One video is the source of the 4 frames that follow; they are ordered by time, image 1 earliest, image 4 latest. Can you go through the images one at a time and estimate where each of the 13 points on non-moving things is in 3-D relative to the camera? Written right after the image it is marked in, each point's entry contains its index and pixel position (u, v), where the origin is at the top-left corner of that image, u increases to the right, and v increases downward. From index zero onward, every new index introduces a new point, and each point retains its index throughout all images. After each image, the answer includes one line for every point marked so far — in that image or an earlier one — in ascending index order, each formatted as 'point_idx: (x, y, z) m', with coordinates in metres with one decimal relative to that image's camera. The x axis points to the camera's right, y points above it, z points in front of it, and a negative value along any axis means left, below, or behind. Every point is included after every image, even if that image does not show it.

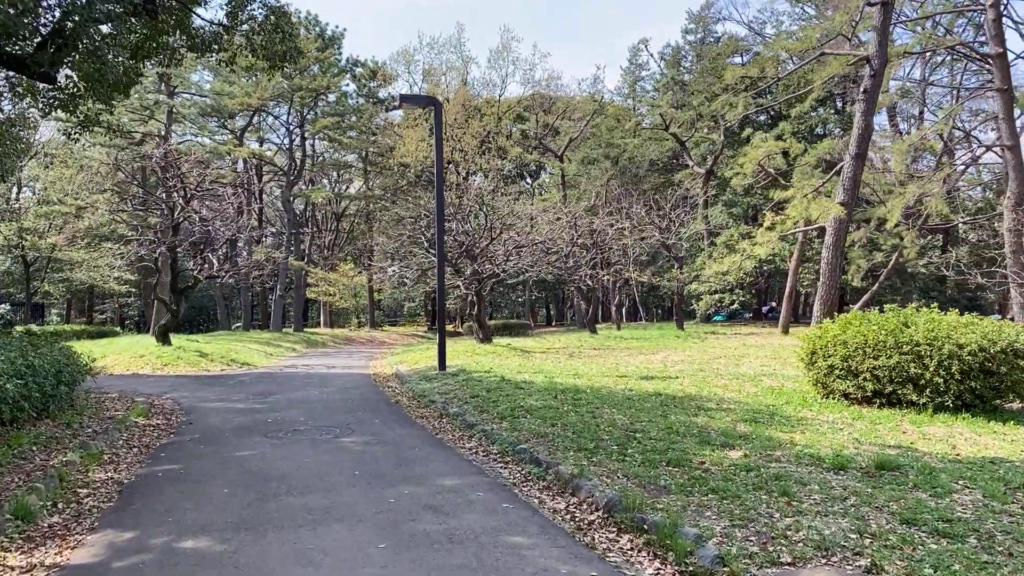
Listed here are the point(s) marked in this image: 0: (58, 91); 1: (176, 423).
0: (-4.3, +1.8, +7.9) m
1: (-2.8, -1.1, +6.9) m
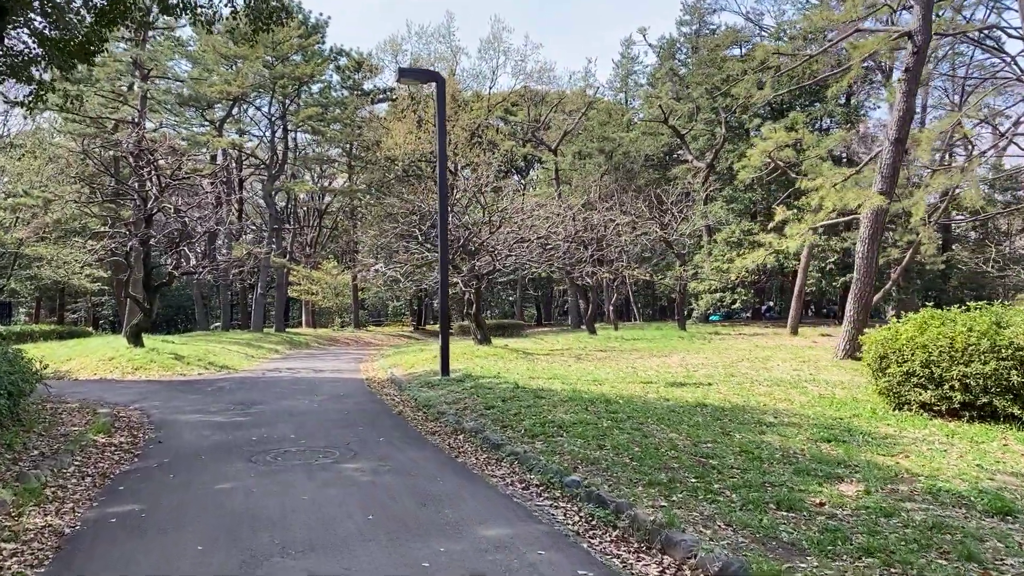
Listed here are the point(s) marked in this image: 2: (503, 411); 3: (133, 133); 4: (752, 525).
0: (-4.1, +1.9, +6.8) m
1: (-2.6, -1.1, +5.8) m
2: (-0.1, -1.0, +6.7) m
3: (-6.9, +2.8, +15.1) m
4: (+0.9, -0.9, +3.1) m
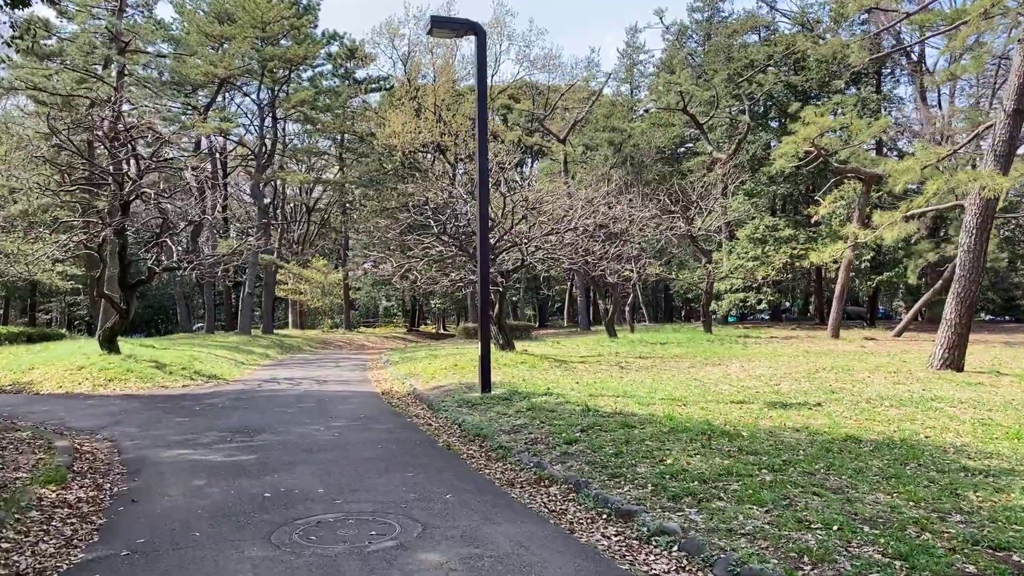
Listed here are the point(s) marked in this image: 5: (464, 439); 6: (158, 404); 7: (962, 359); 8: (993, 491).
0: (-3.5, +1.9, +5.0) m
1: (-2.0, -1.1, +4.2) m
2: (+0.5, -1.0, +5.0) m
3: (-6.5, +2.8, +13.3) m
4: (+1.5, -0.9, +1.5) m
5: (-0.4, -1.1, +6.0) m
6: (-3.6, -1.2, +8.4) m
7: (+5.1, -0.8, +9.4) m
8: (+2.1, -0.9, +3.8) m
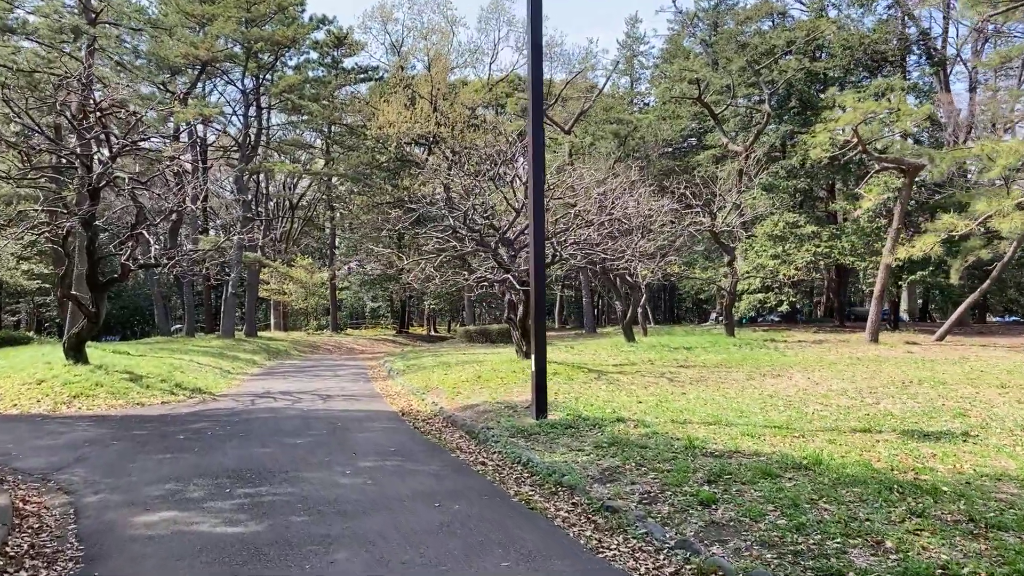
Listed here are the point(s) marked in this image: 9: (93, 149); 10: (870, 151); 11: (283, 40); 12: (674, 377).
0: (-3.0, +1.9, +3.5) m
1: (-1.5, -1.1, +2.6) m
2: (+1.0, -1.0, +3.6) m
3: (-6.1, +2.8, +11.7) m
4: (+2.1, -0.9, +0.1) m
5: (+0.1, -1.1, +4.5) m
6: (-3.1, -1.2, +6.9) m
7: (+5.5, -0.8, +8.1) m
8: (+2.7, -0.9, +2.4) m
9: (-6.0, +2.0, +12.0) m
10: (+7.2, +2.8, +16.9) m
11: (-5.1, +5.6, +18.6) m
12: (+1.9, -1.1, +10.0) m
